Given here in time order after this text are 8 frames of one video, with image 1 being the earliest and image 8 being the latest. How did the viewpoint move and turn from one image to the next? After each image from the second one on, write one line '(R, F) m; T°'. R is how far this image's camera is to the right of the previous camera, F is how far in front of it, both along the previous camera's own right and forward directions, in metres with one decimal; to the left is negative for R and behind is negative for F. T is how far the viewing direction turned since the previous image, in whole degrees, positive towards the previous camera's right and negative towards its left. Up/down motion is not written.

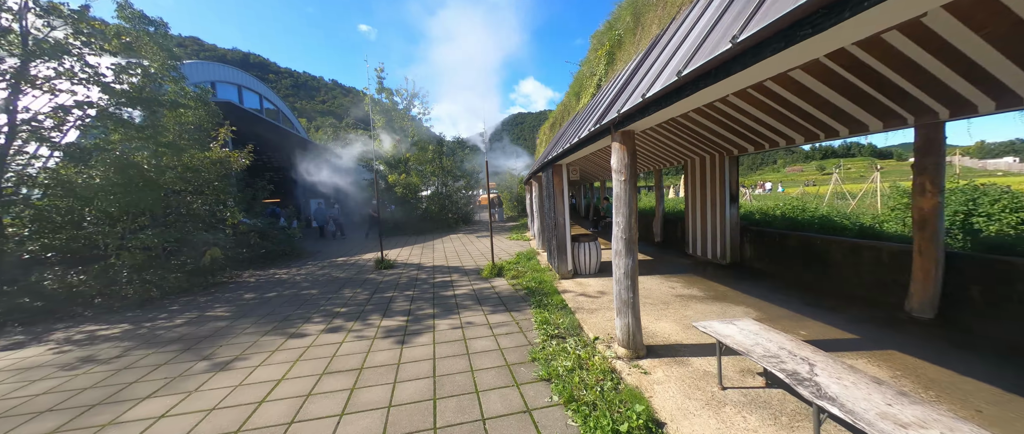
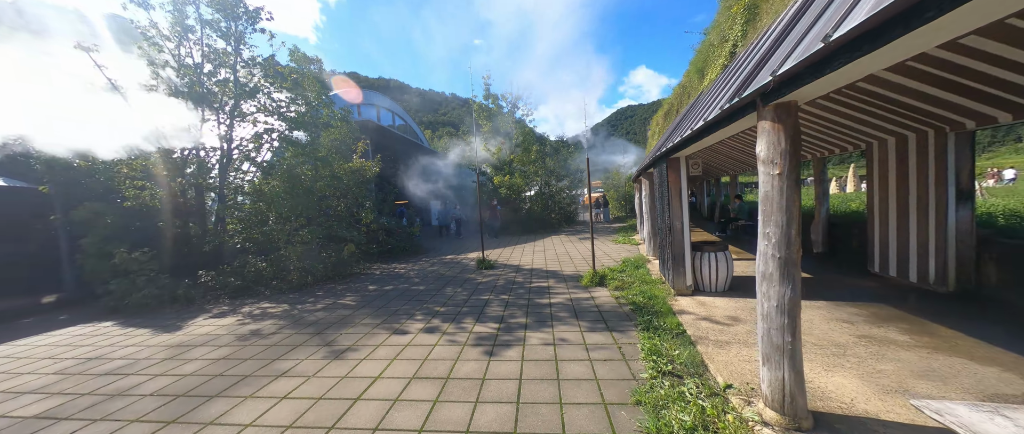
(+0.1, +0.4) m; -18°
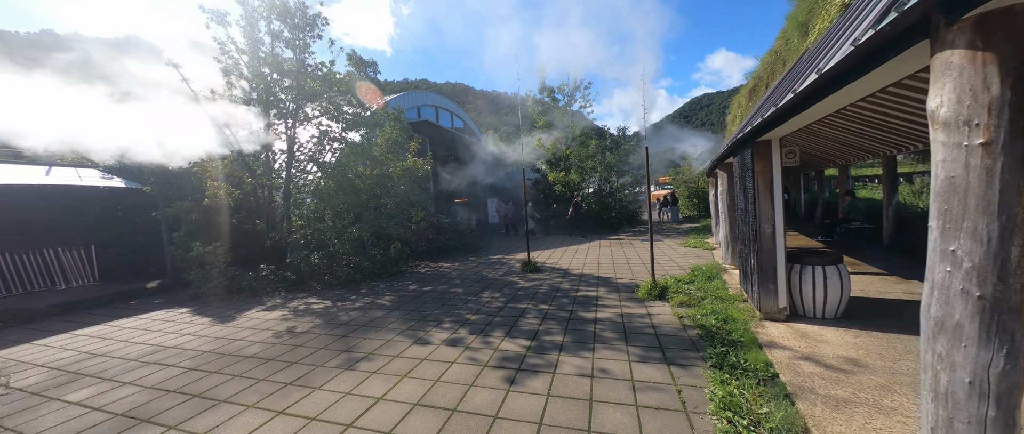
(+0.3, +0.6) m; -11°
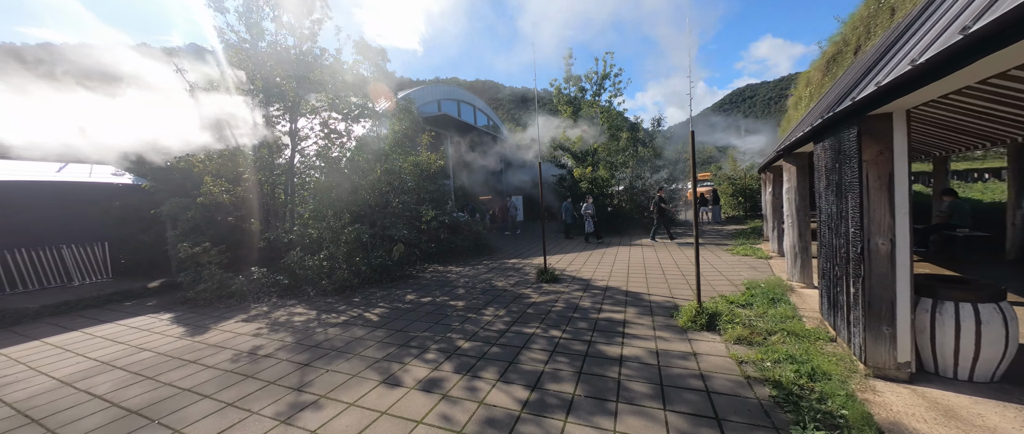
(+0.2, +0.8) m; -5°
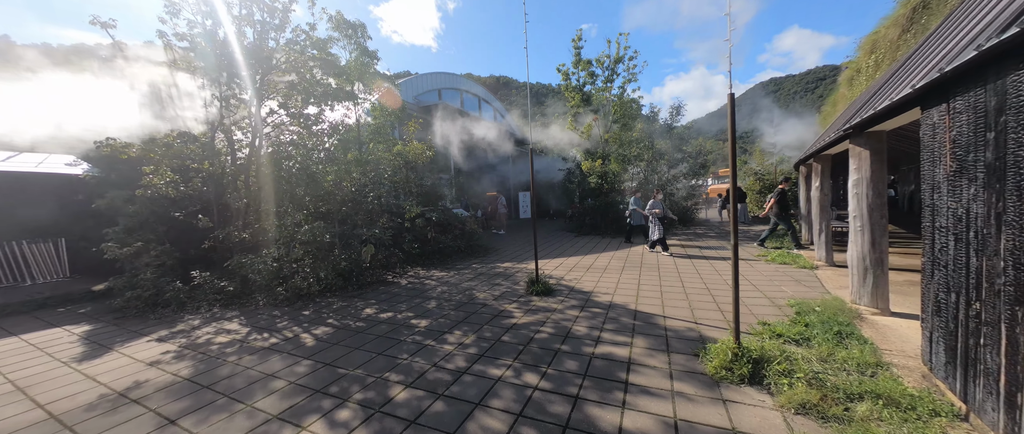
(+0.4, +1.0) m; -2°
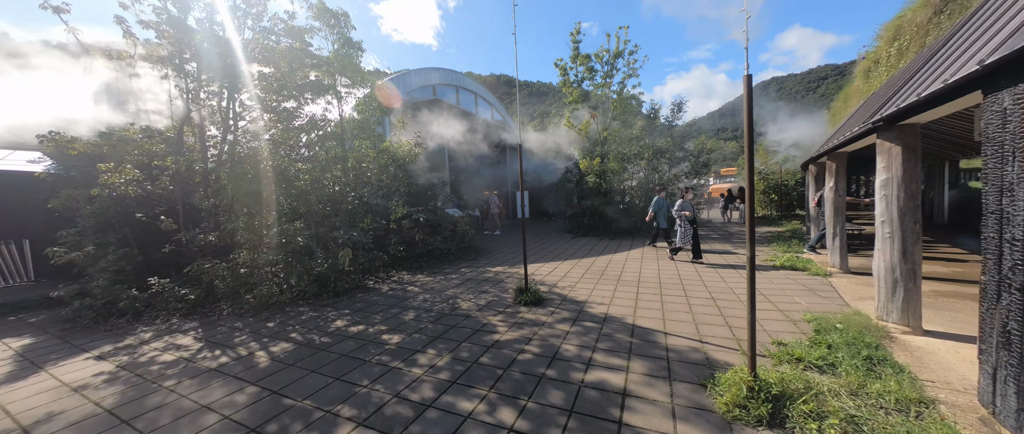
(+0.2, +0.4) m; 0°
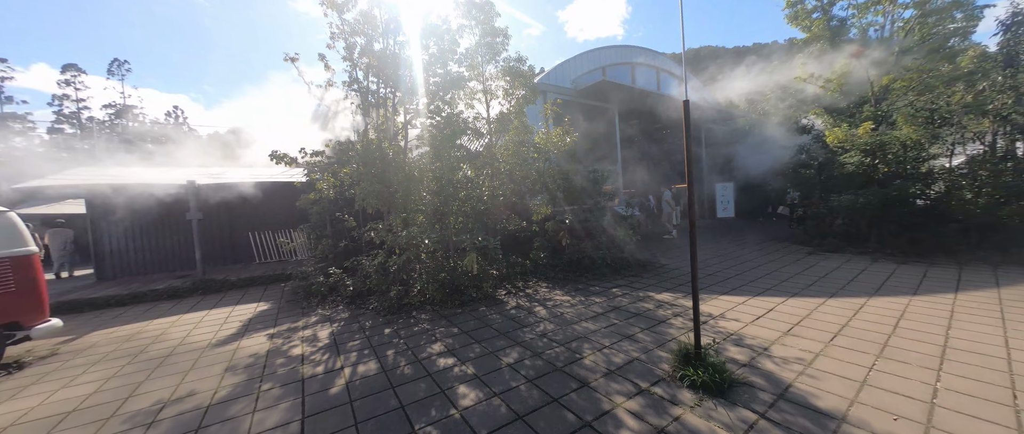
(+0.3, +1.4) m; -32°
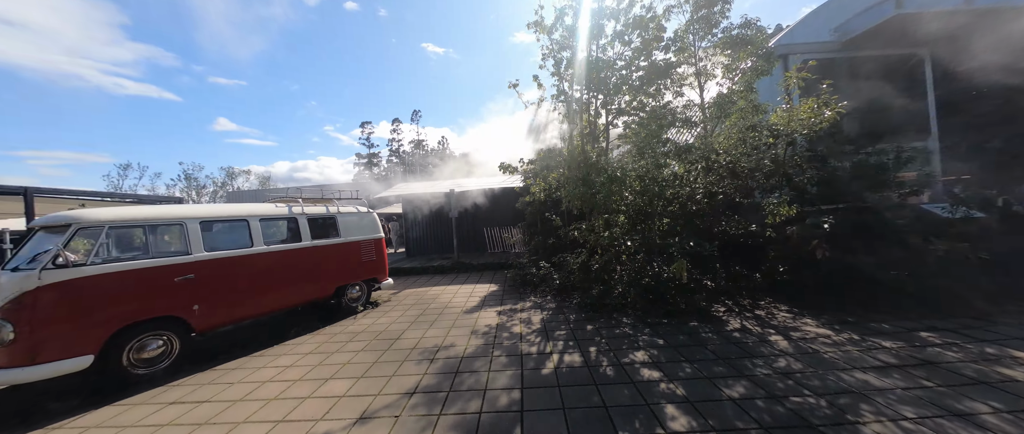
(-0.1, 0.0) m; -34°
